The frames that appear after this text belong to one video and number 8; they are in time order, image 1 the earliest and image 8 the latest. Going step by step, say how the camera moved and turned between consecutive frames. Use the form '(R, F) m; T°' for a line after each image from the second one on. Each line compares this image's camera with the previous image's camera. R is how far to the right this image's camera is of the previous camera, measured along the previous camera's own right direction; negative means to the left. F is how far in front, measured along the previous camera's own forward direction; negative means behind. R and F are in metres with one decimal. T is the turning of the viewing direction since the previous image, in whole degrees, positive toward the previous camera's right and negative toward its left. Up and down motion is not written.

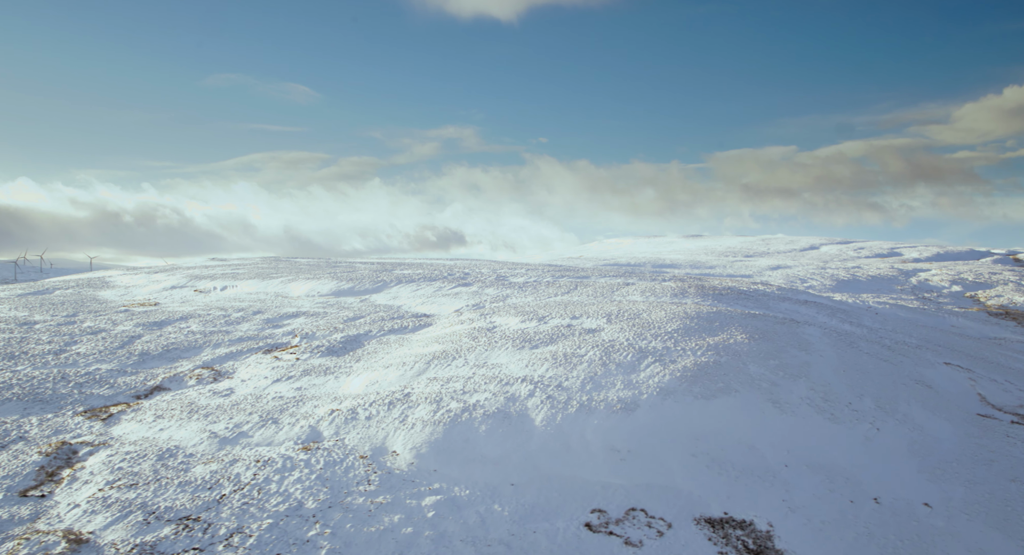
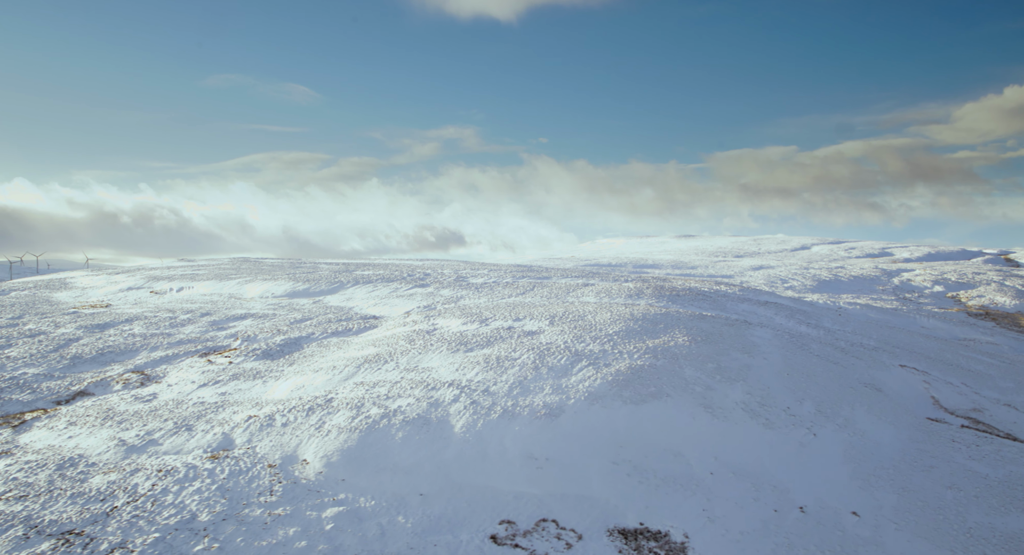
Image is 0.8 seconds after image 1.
(+2.0, +0.5) m; 0°
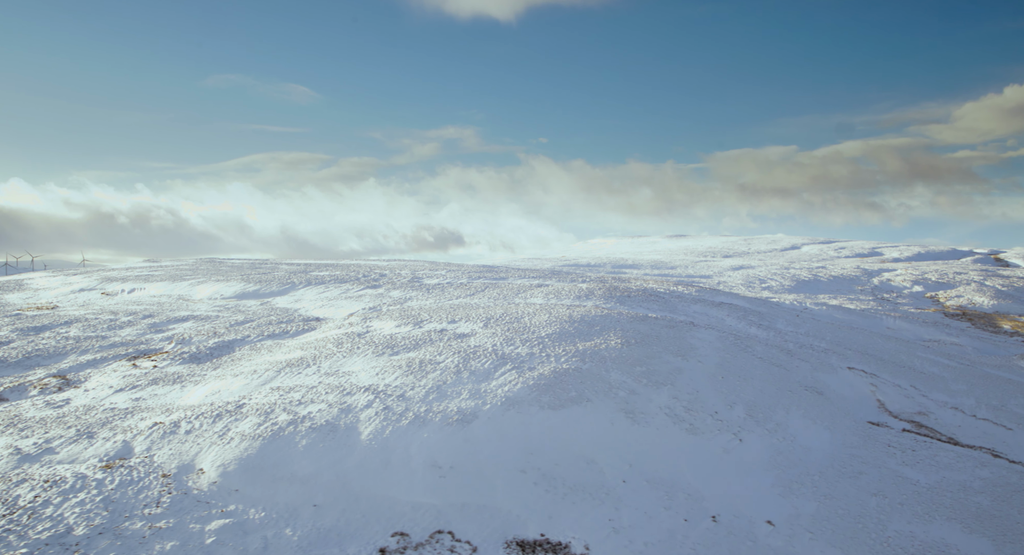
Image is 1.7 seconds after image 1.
(+2.2, +0.4) m; 0°
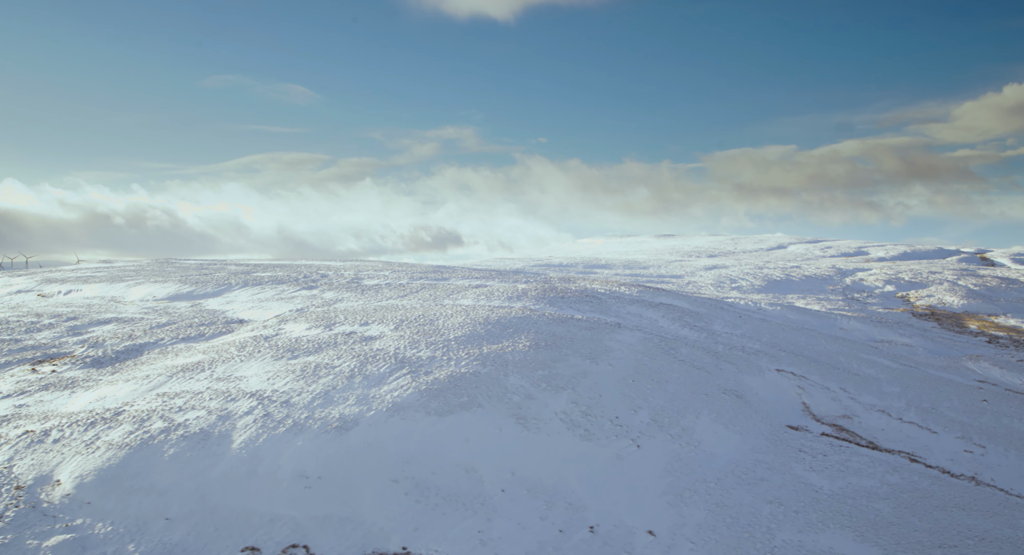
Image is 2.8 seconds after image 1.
(+2.8, +0.5) m; 0°
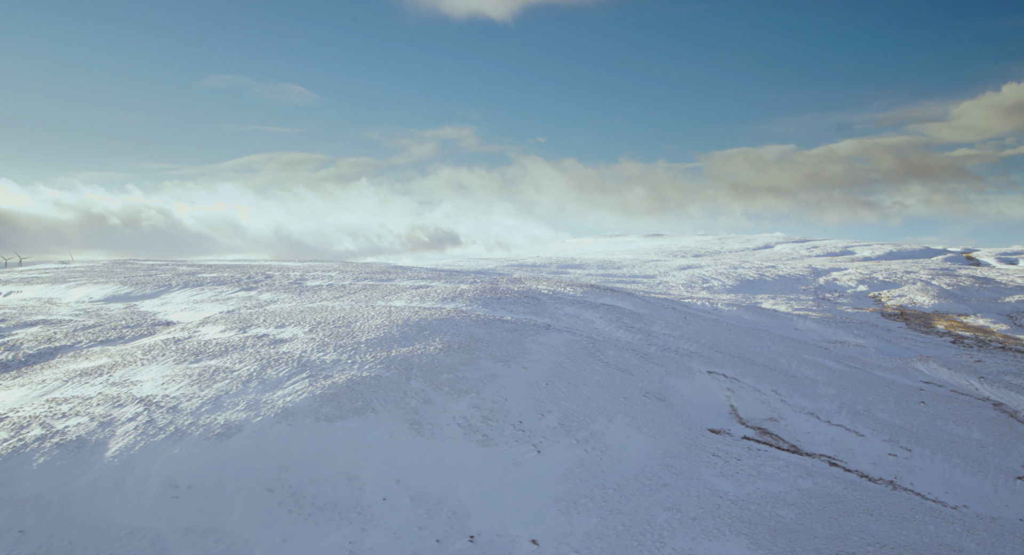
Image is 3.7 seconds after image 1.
(+2.6, +0.4) m; 0°
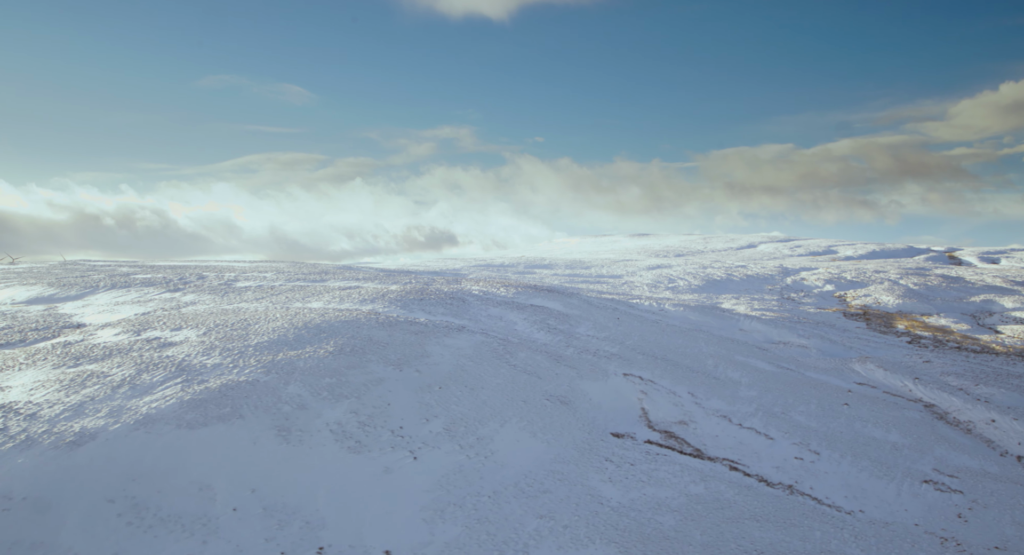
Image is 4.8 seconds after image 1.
(+3.0, +0.4) m; +1°
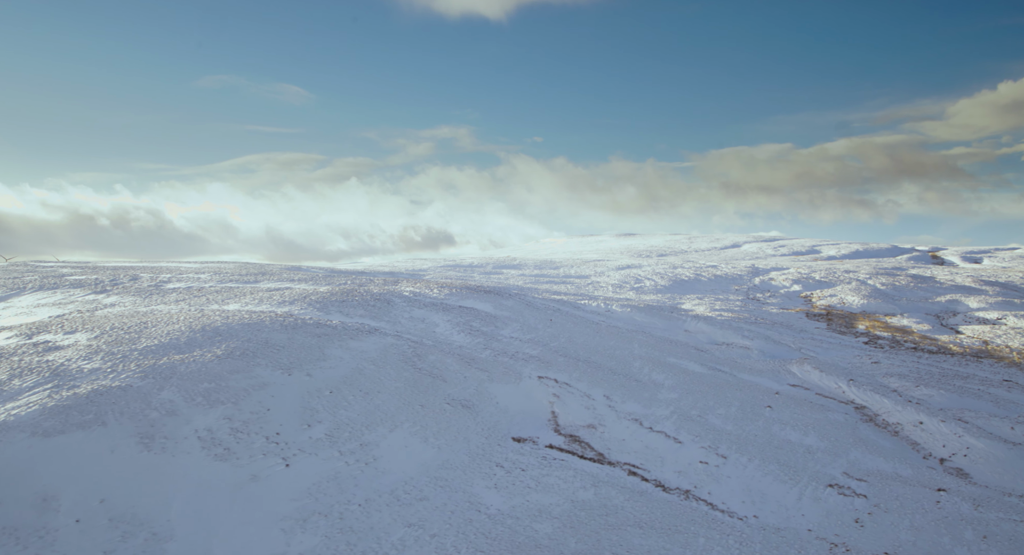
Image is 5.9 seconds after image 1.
(+2.9, +0.3) m; +1°
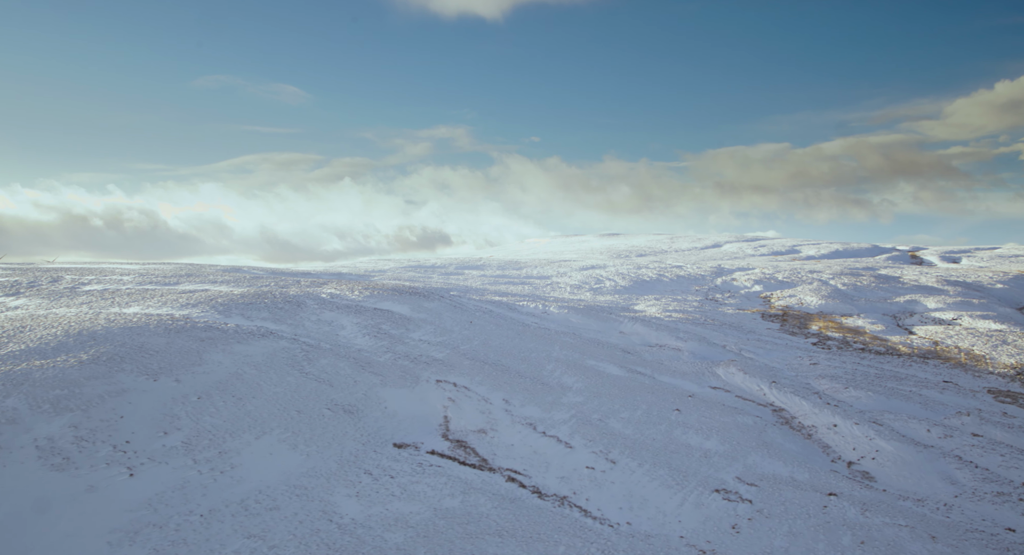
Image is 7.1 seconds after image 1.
(+3.4, +0.3) m; +1°
